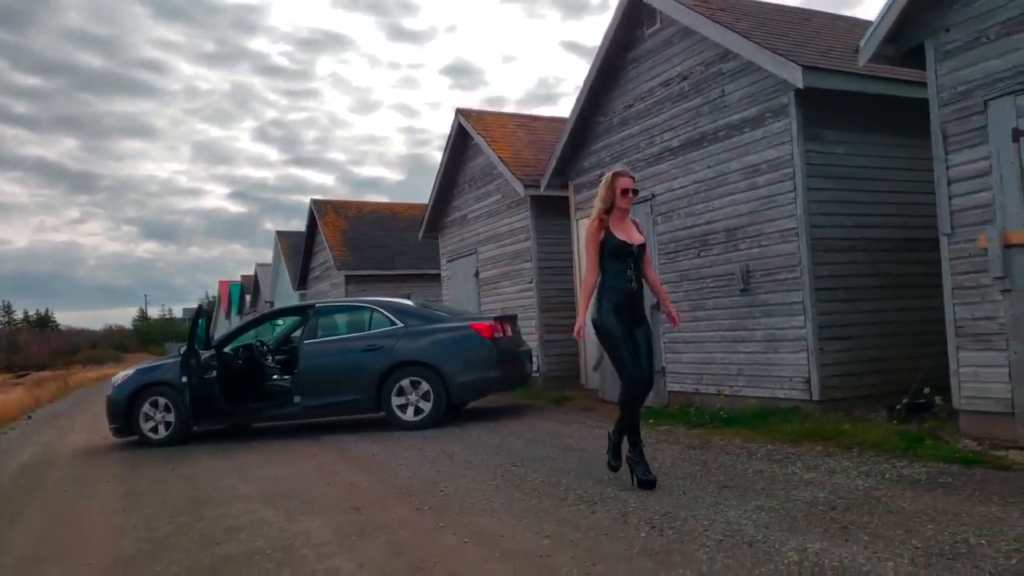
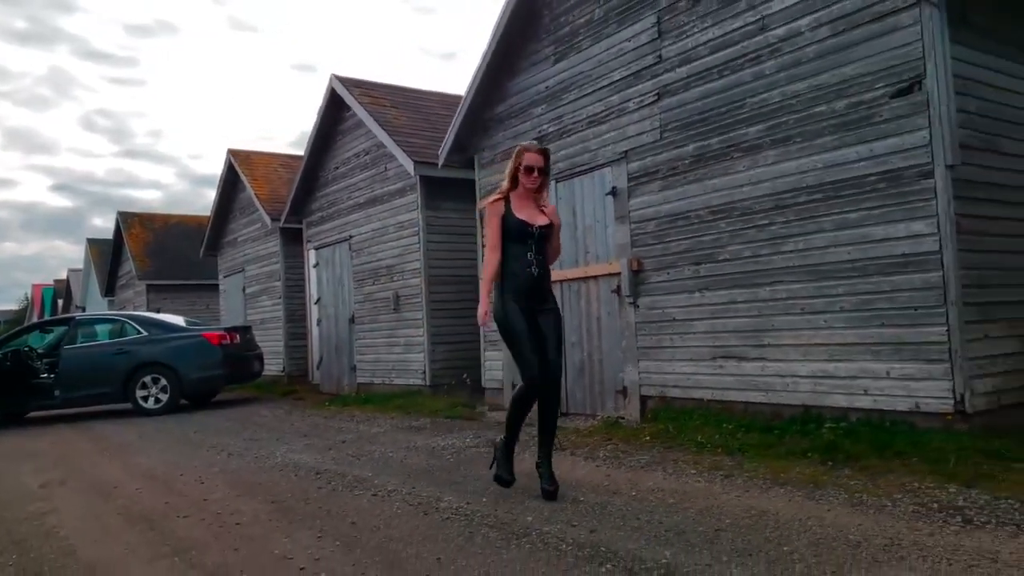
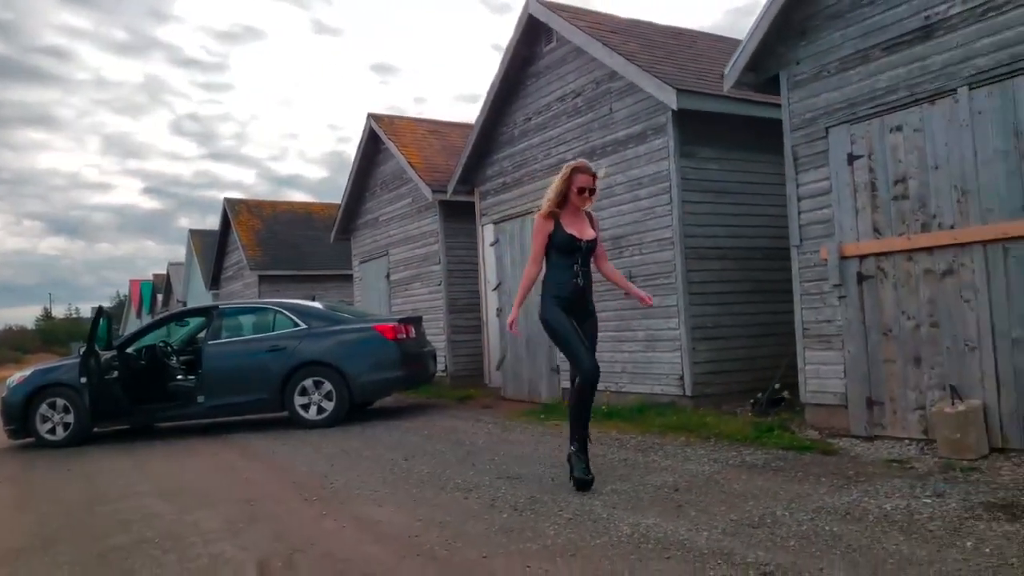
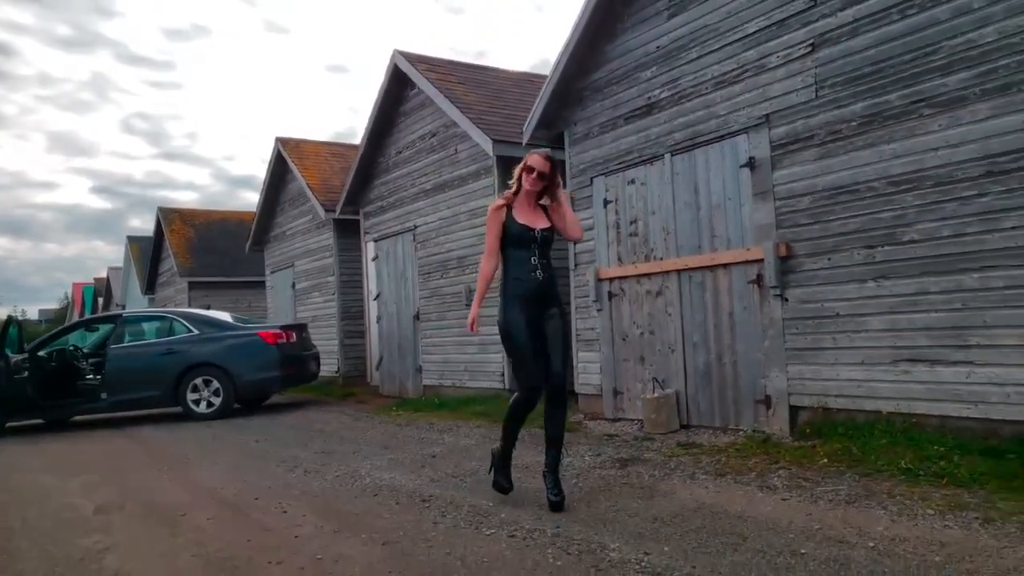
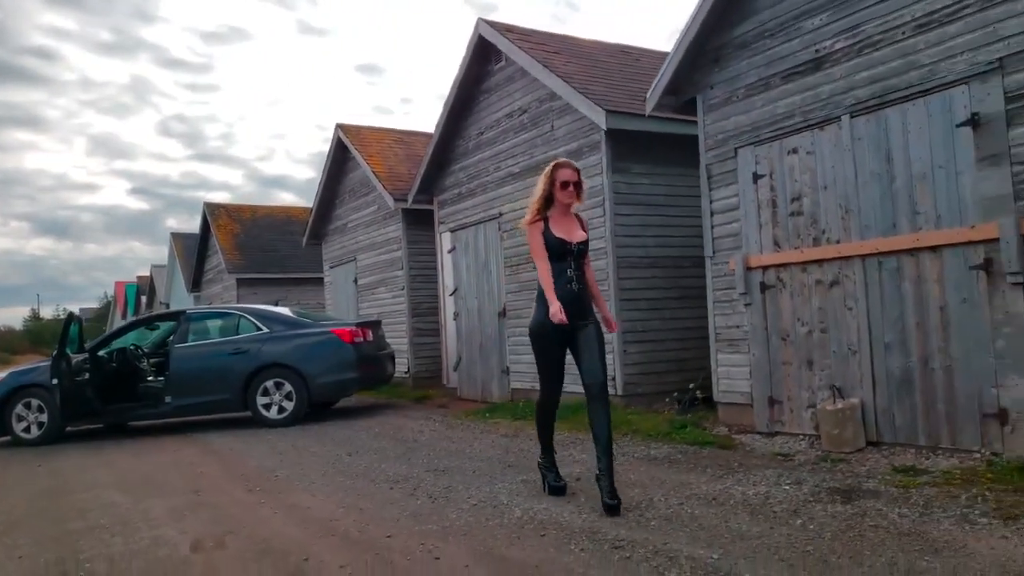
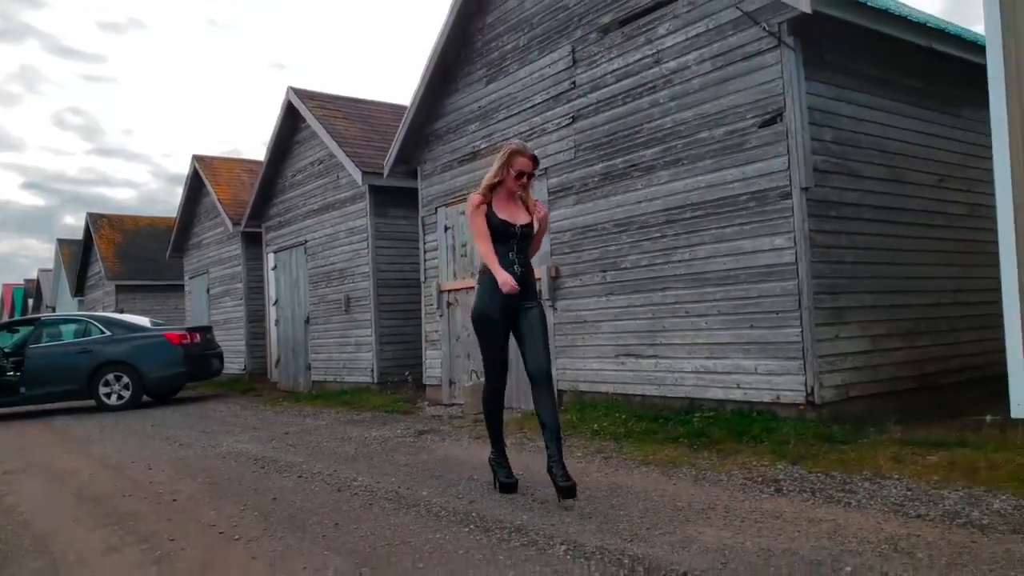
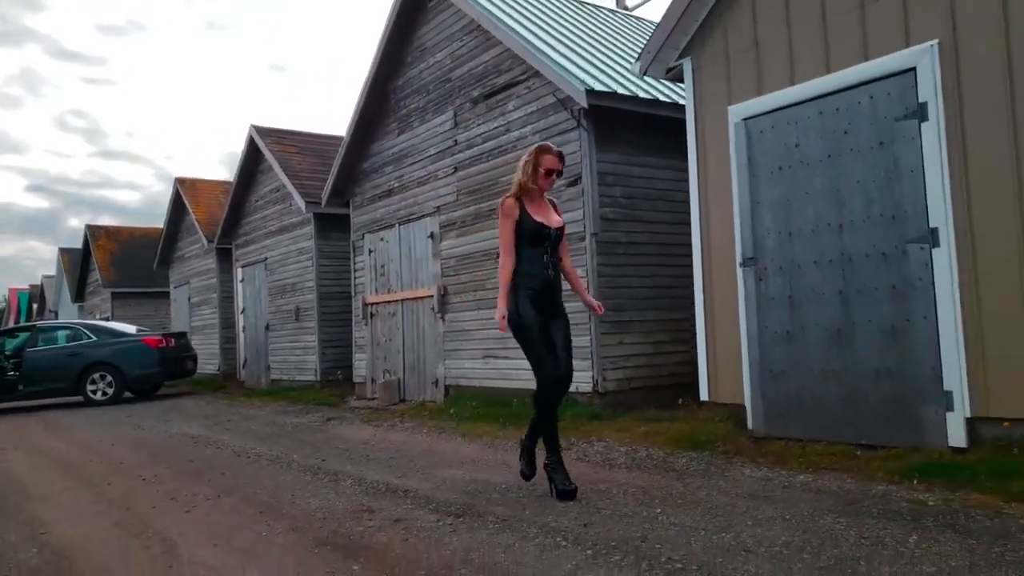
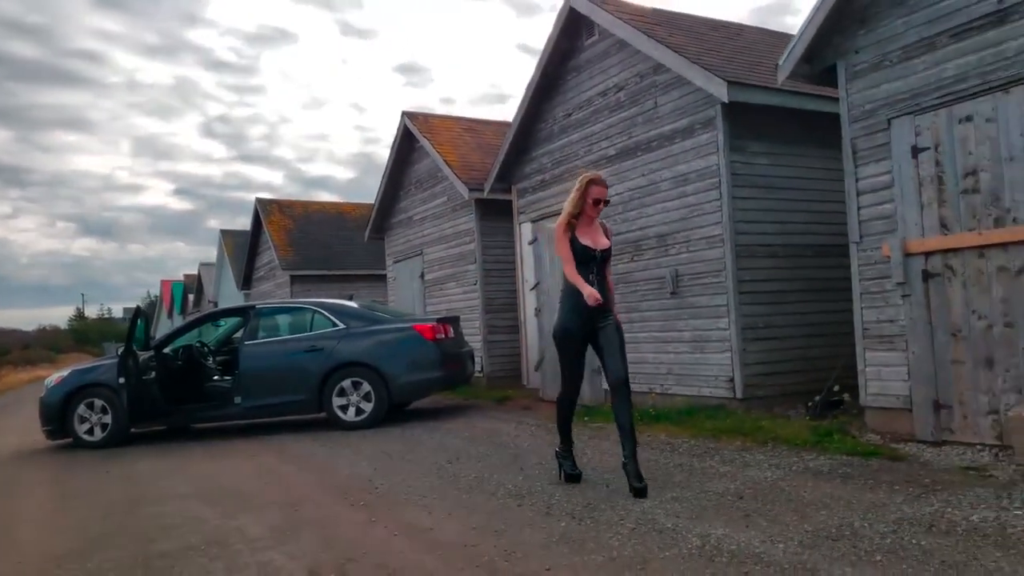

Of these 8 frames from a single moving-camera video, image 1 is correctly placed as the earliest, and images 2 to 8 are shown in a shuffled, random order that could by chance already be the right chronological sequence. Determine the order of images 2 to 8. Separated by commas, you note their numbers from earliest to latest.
8, 3, 5, 4, 2, 6, 7
